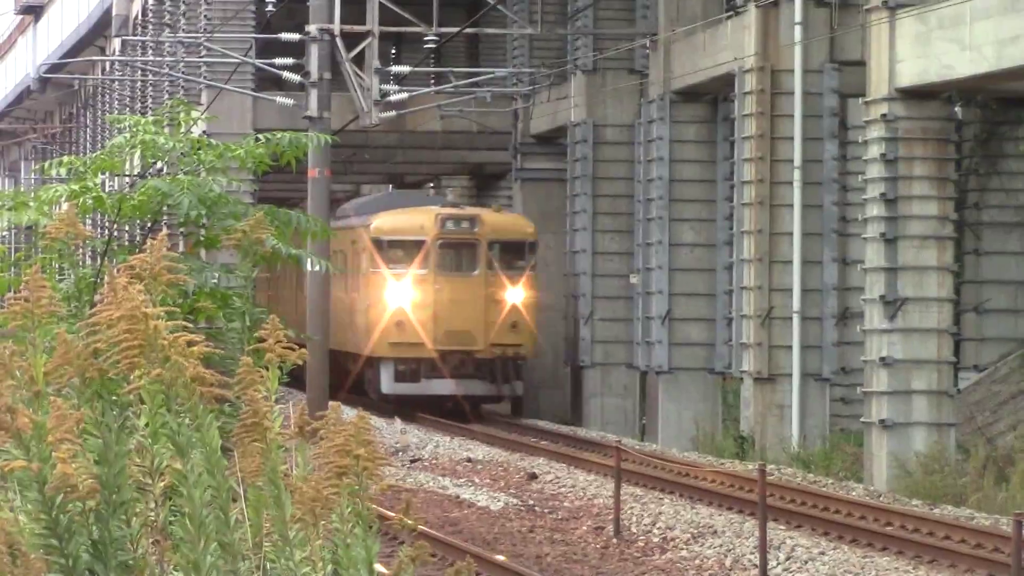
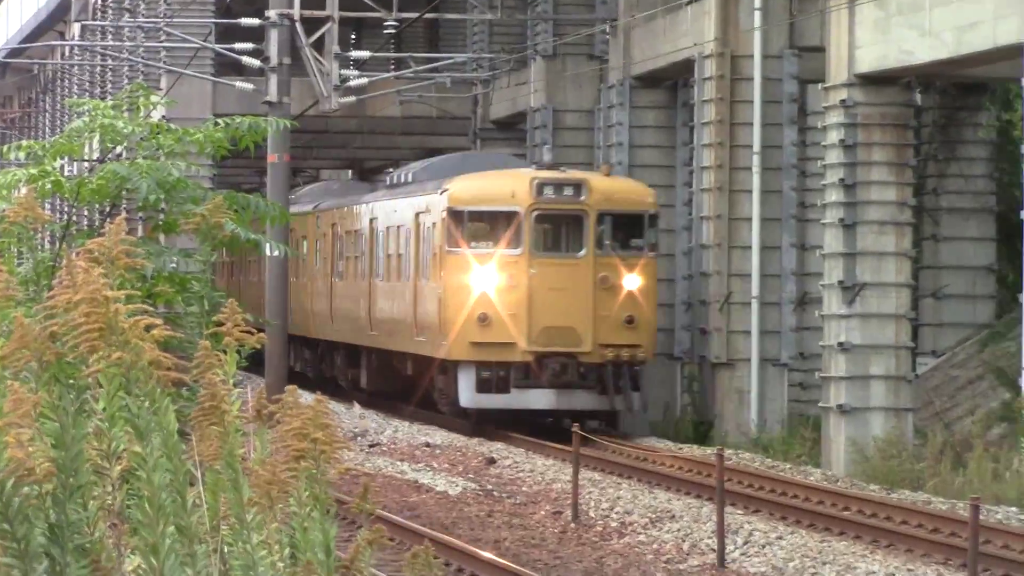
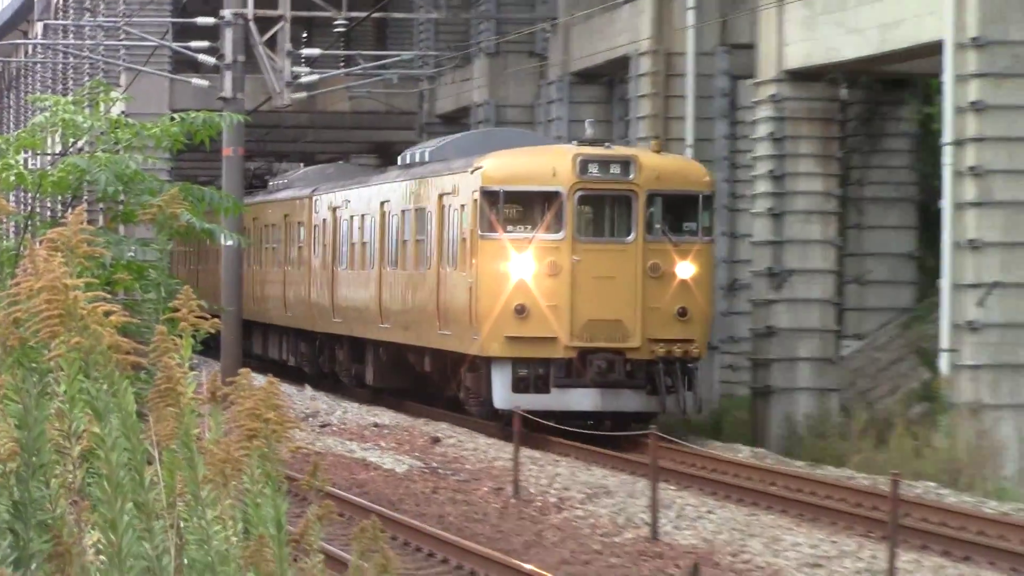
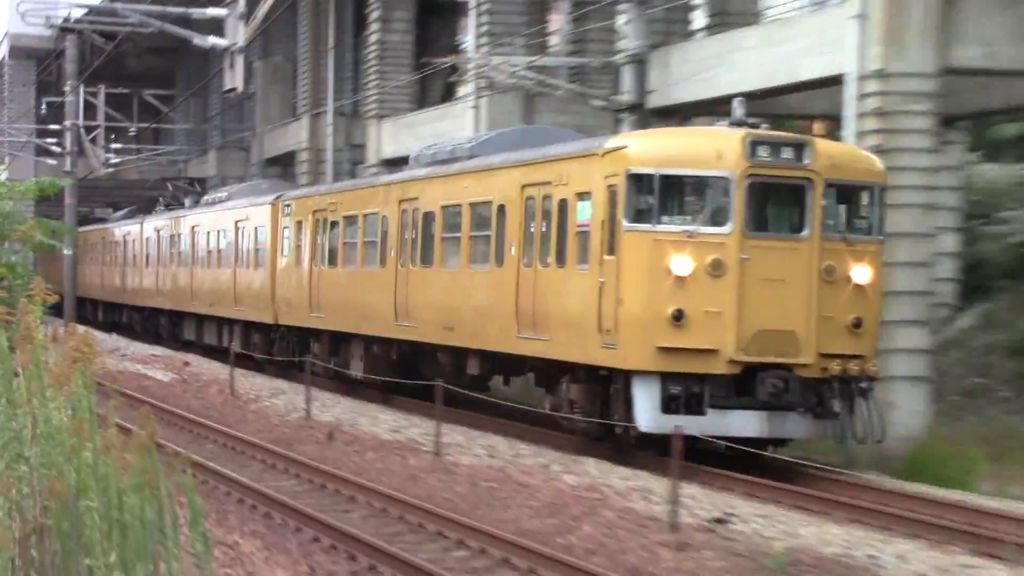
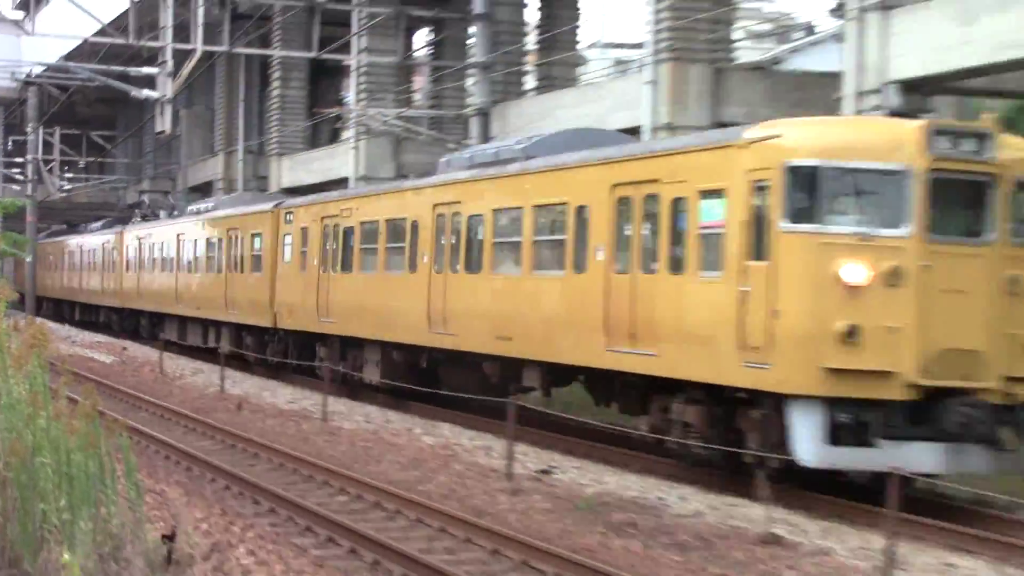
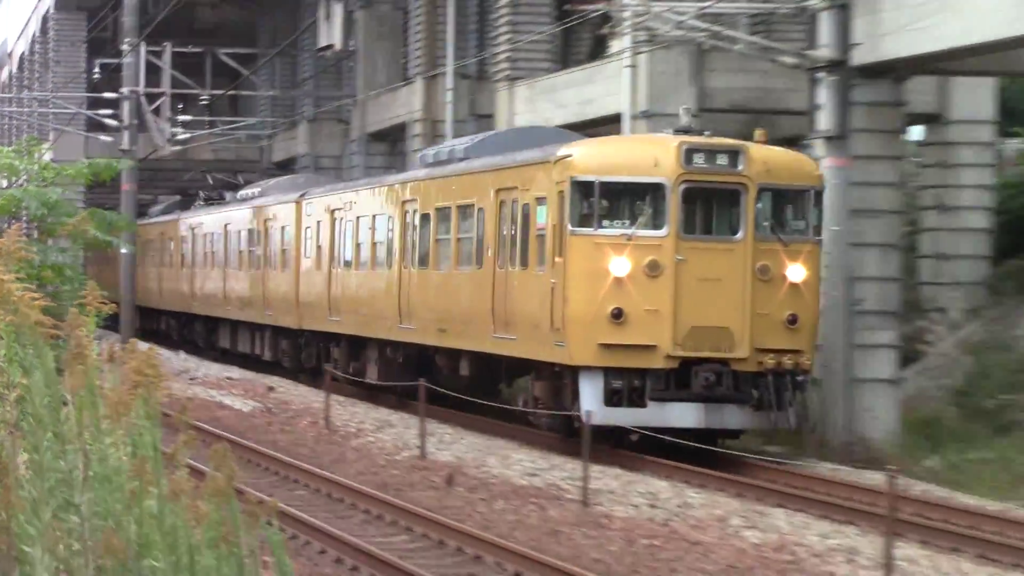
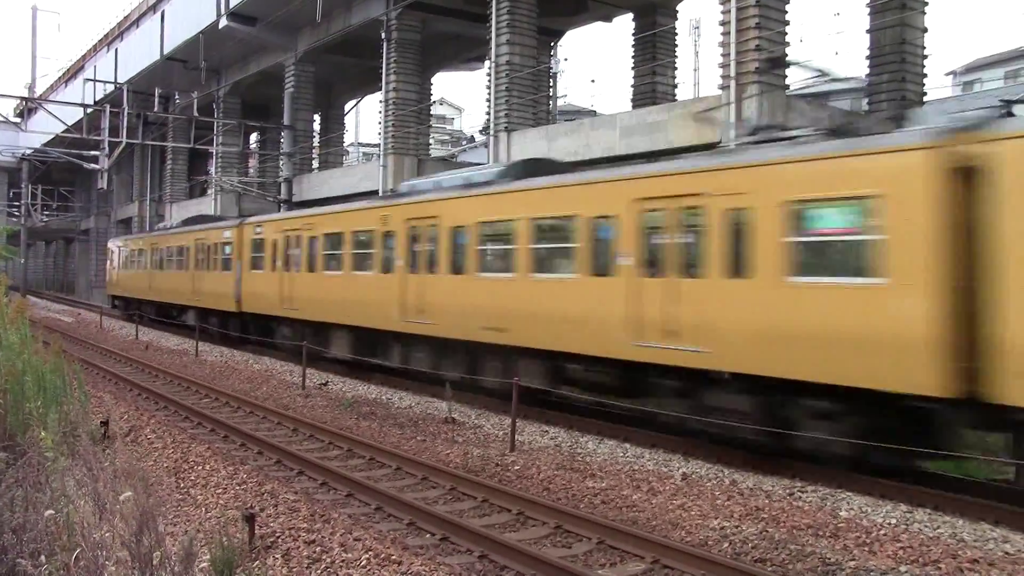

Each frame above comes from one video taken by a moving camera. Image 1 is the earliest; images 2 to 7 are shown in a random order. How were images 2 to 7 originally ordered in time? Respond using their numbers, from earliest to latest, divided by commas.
2, 3, 6, 4, 5, 7
